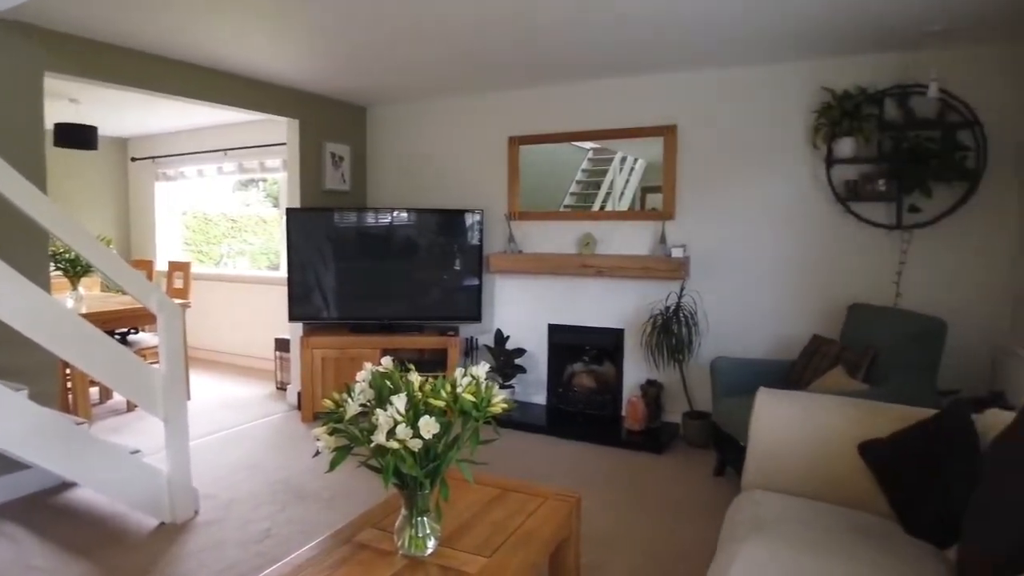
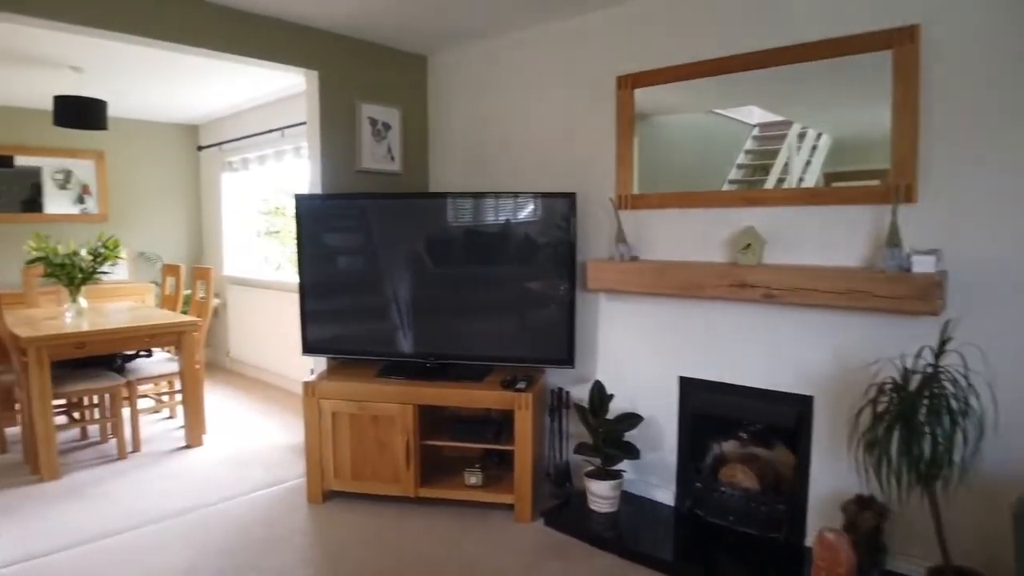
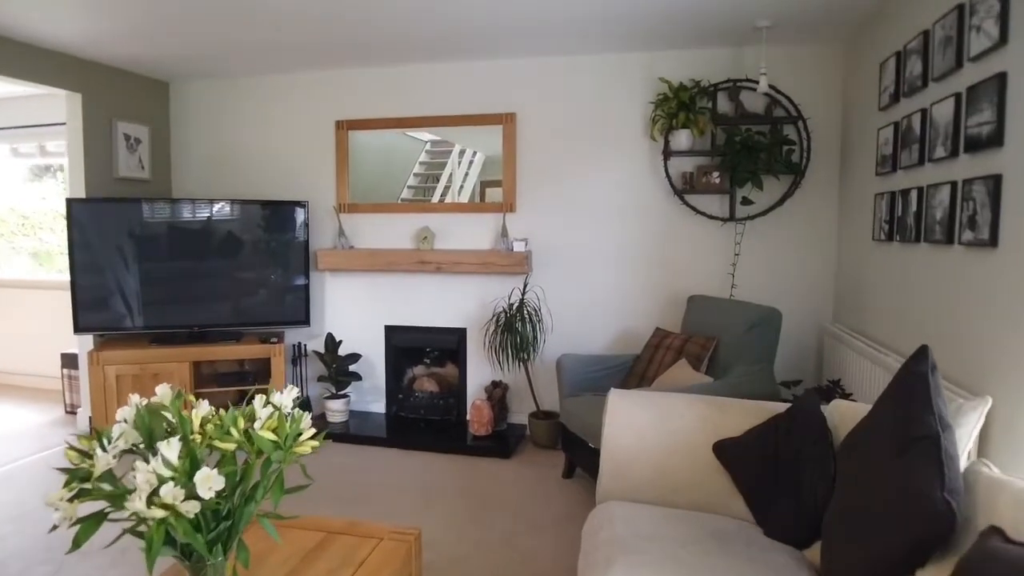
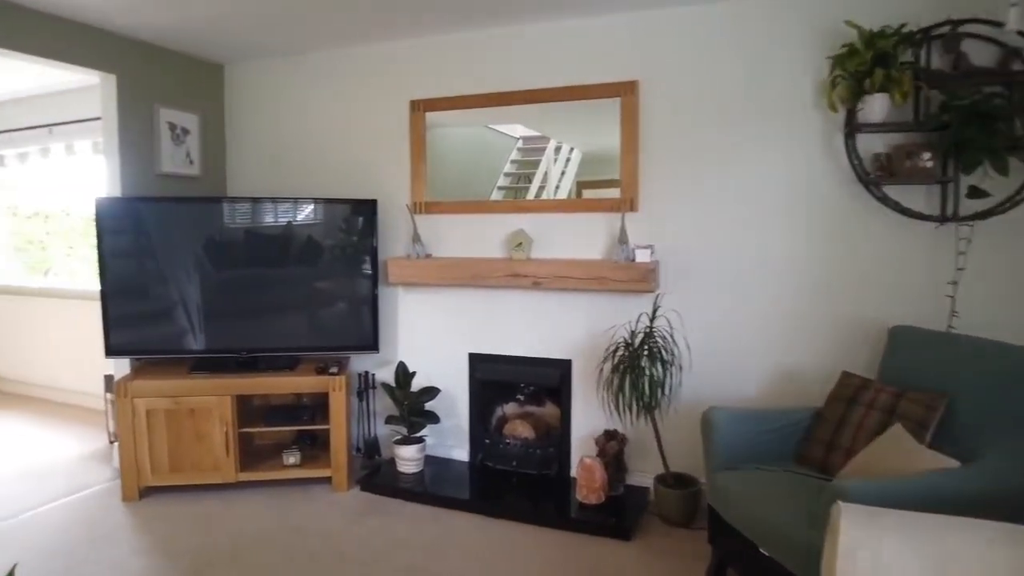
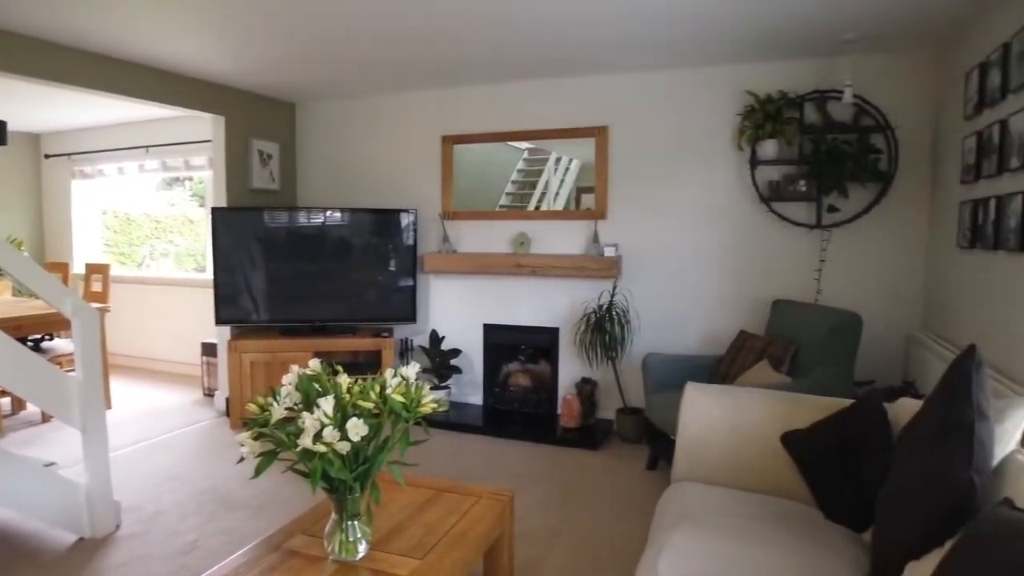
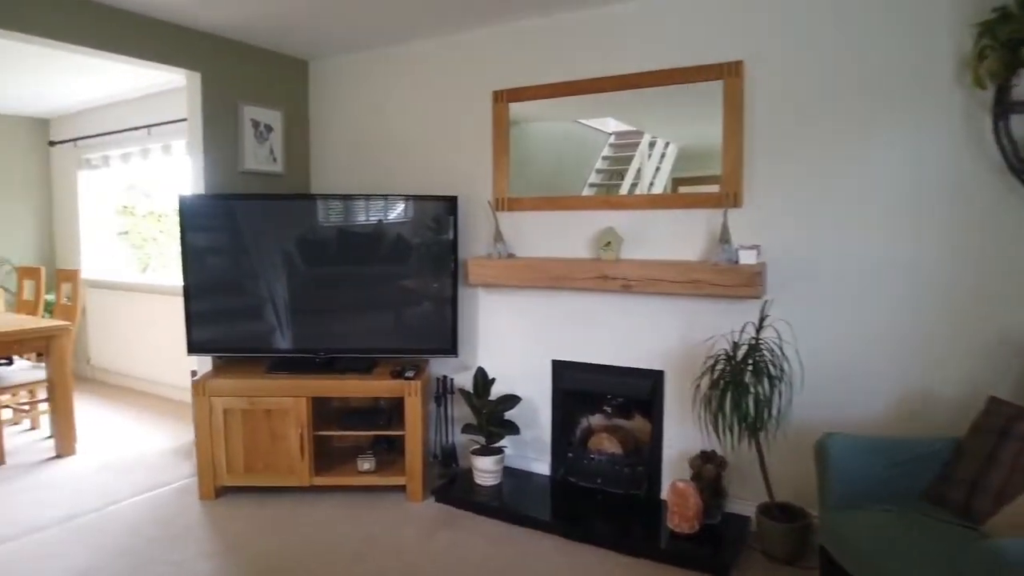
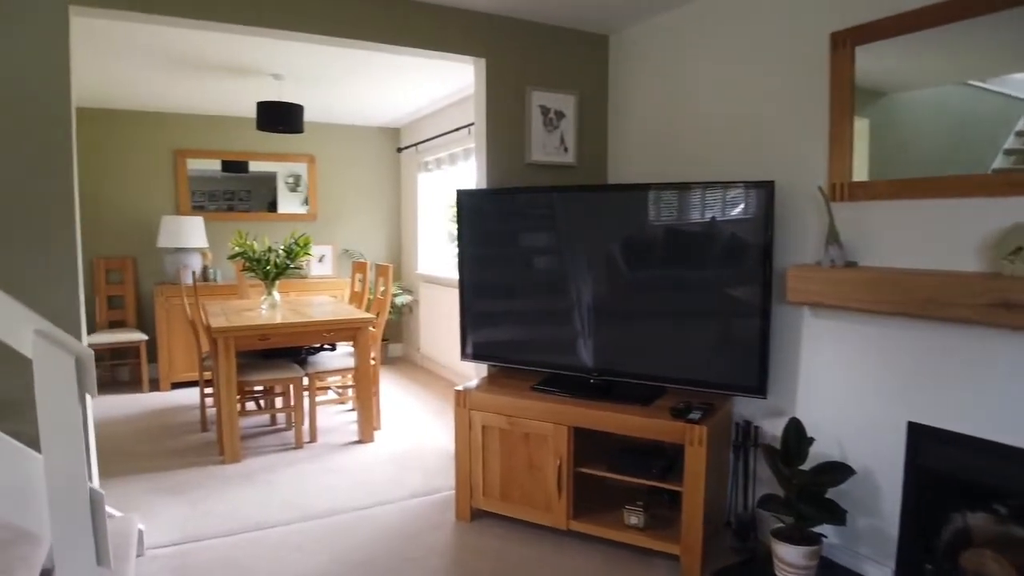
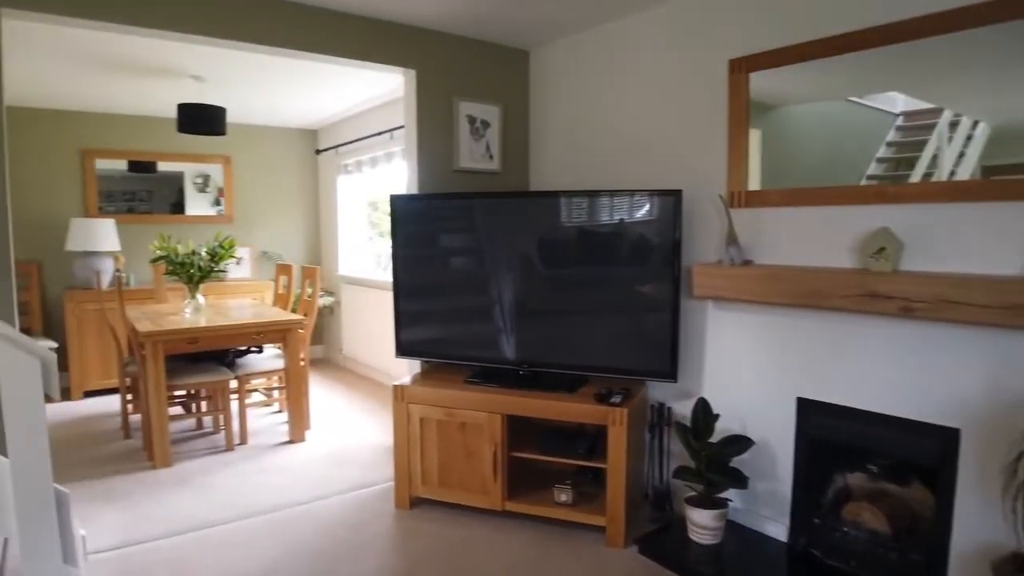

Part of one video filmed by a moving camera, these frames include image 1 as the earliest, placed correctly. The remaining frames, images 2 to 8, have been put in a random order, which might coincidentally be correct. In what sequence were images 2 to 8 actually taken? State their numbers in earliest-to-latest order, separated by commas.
5, 3, 4, 6, 2, 8, 7
